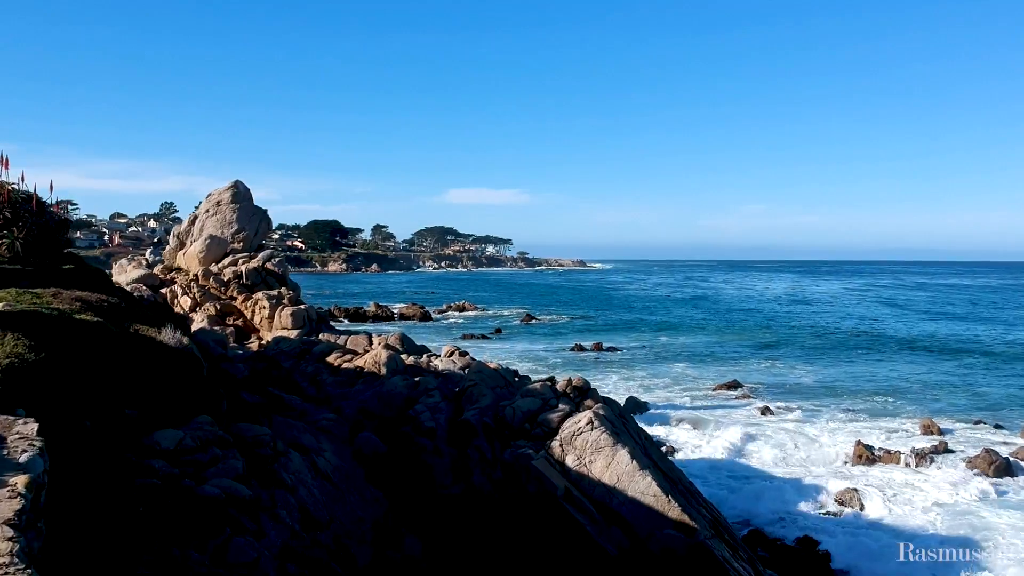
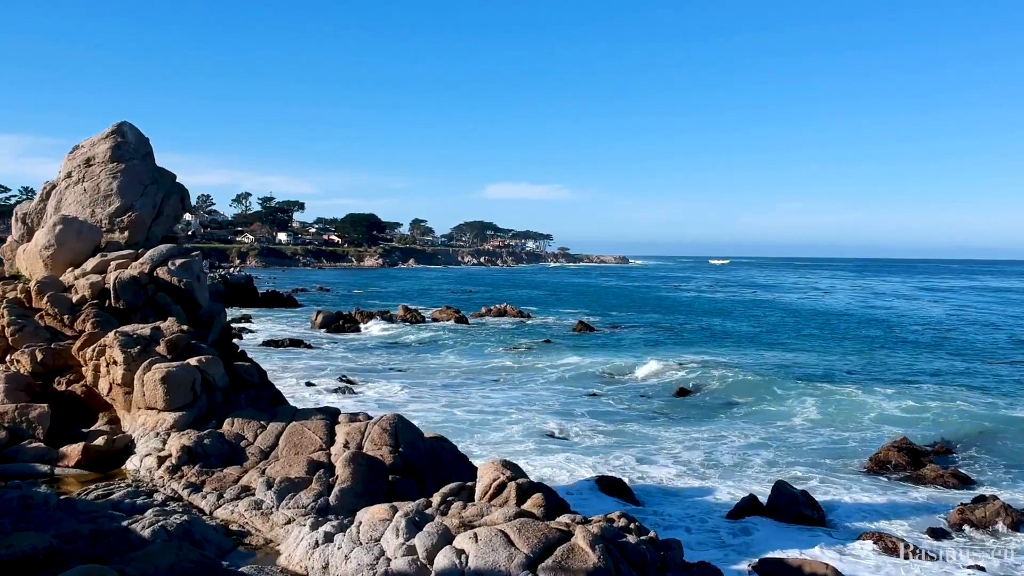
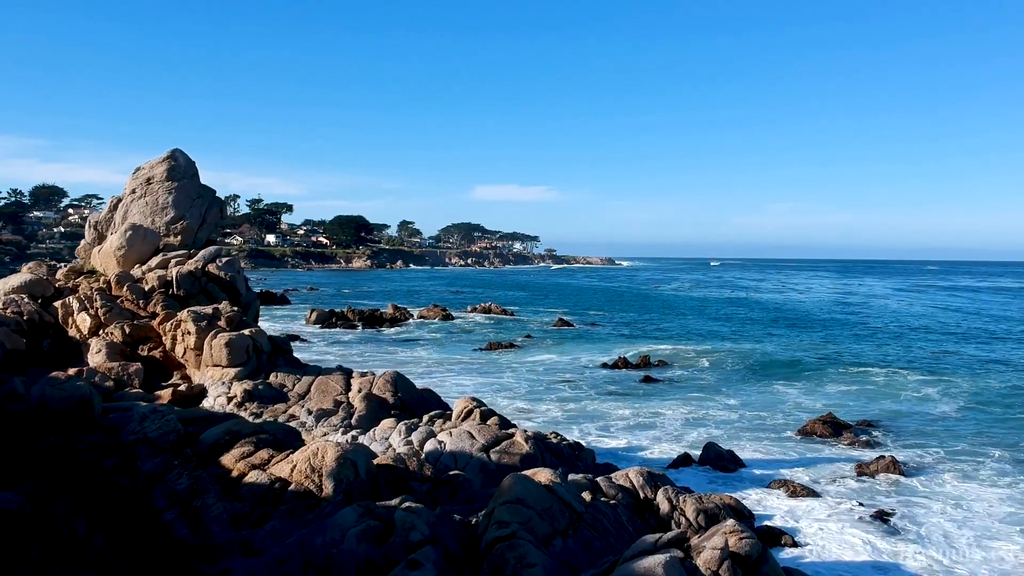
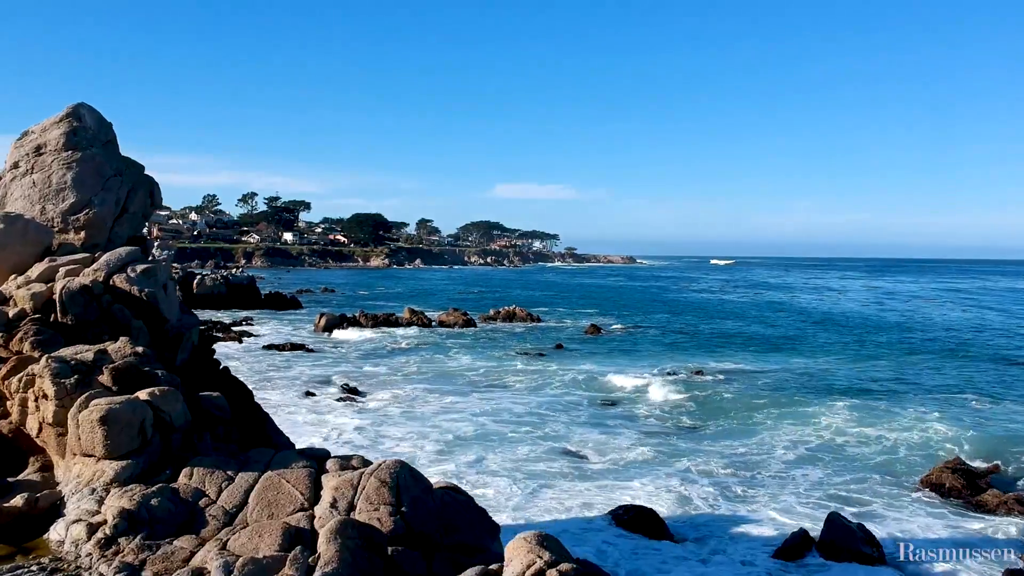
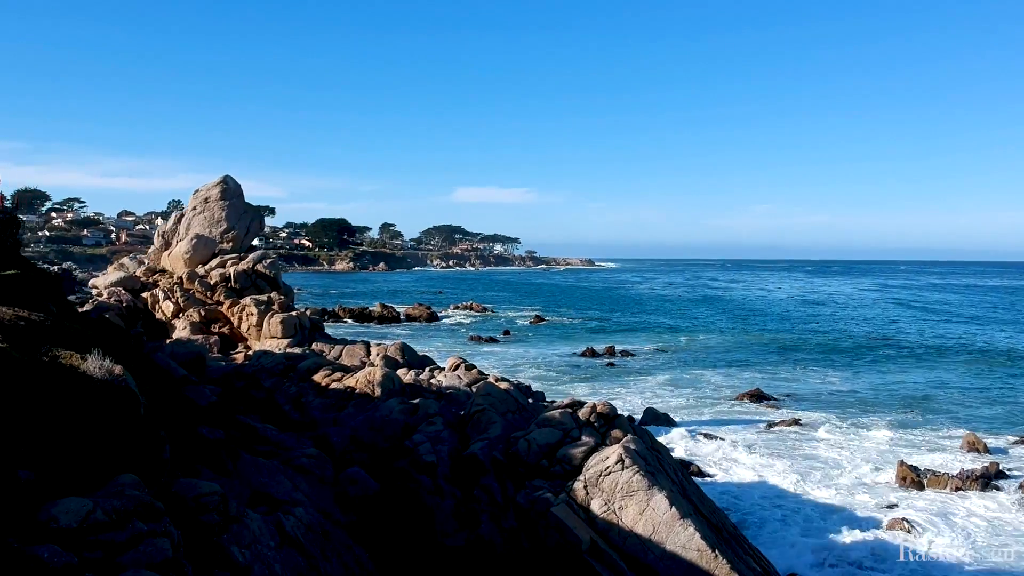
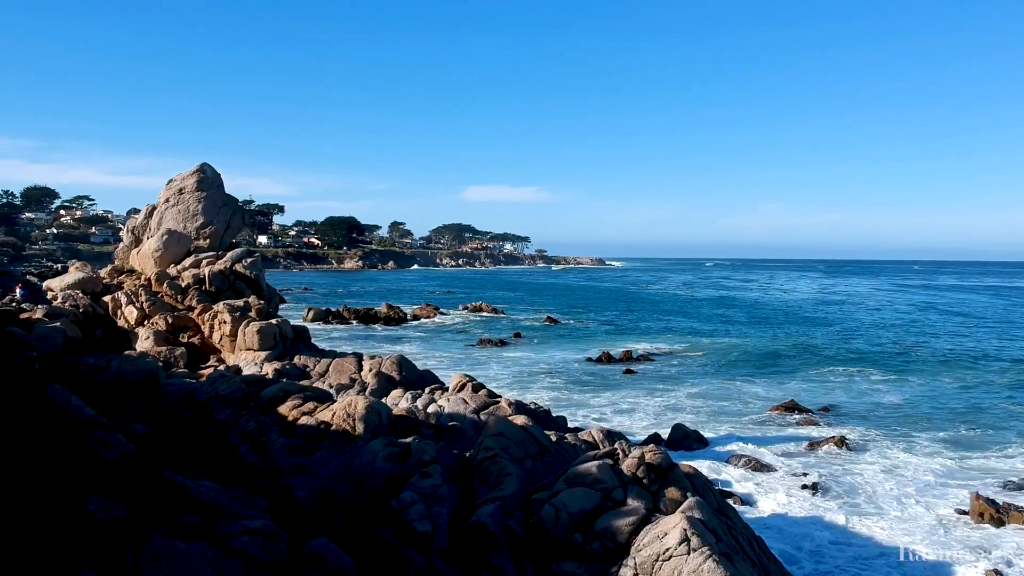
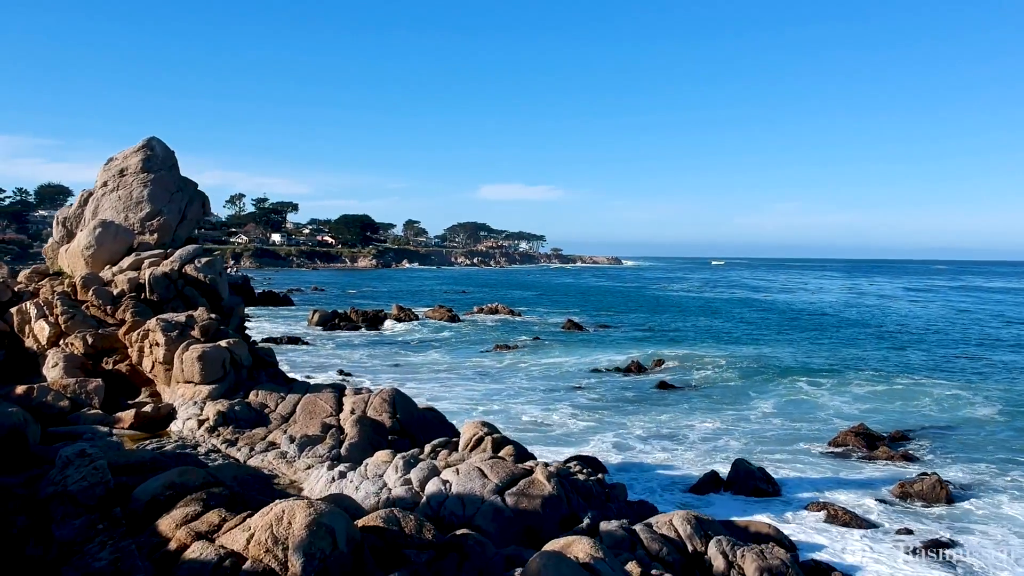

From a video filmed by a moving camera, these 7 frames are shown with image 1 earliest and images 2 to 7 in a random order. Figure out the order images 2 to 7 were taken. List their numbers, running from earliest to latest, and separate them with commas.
5, 6, 3, 7, 2, 4
